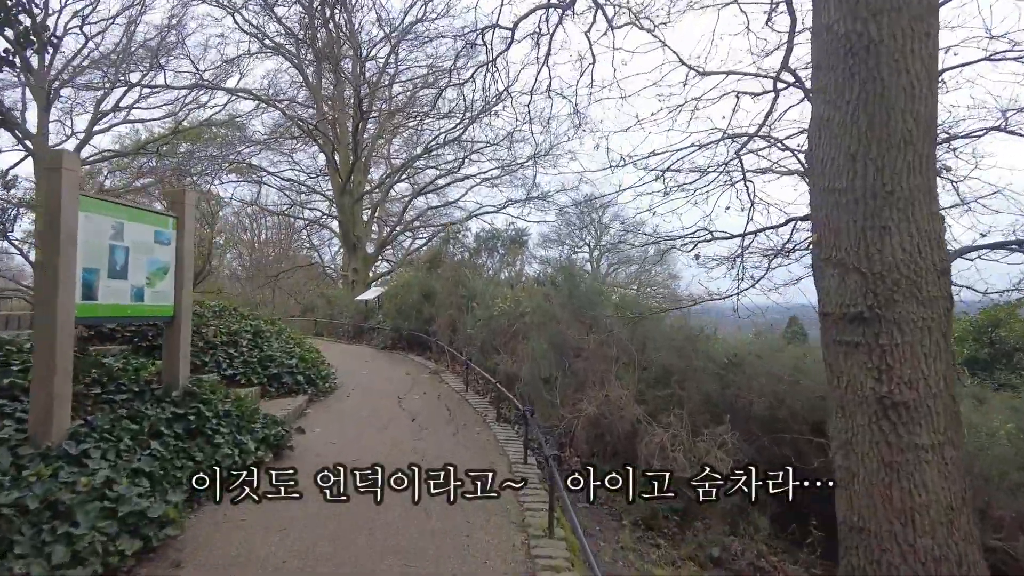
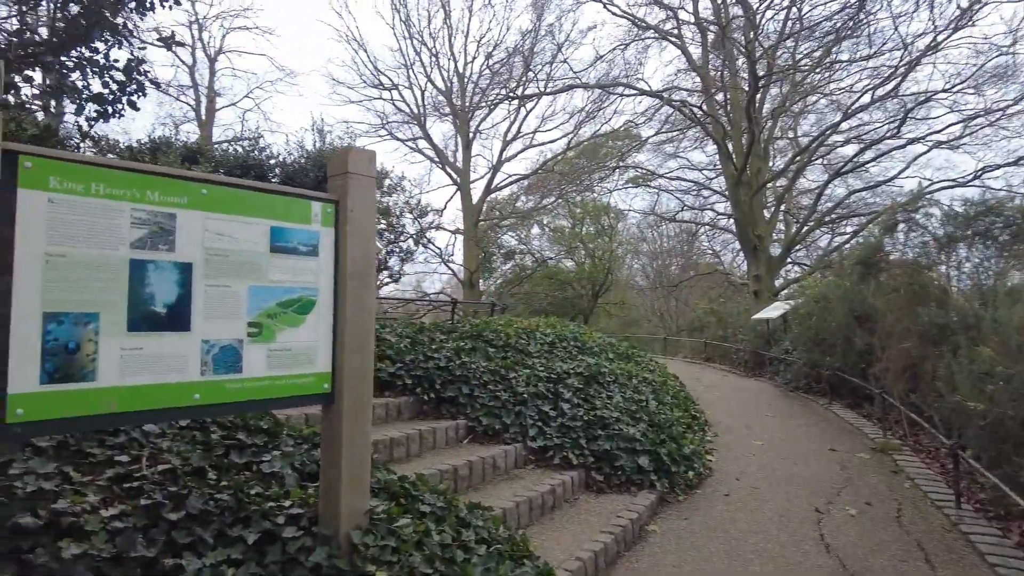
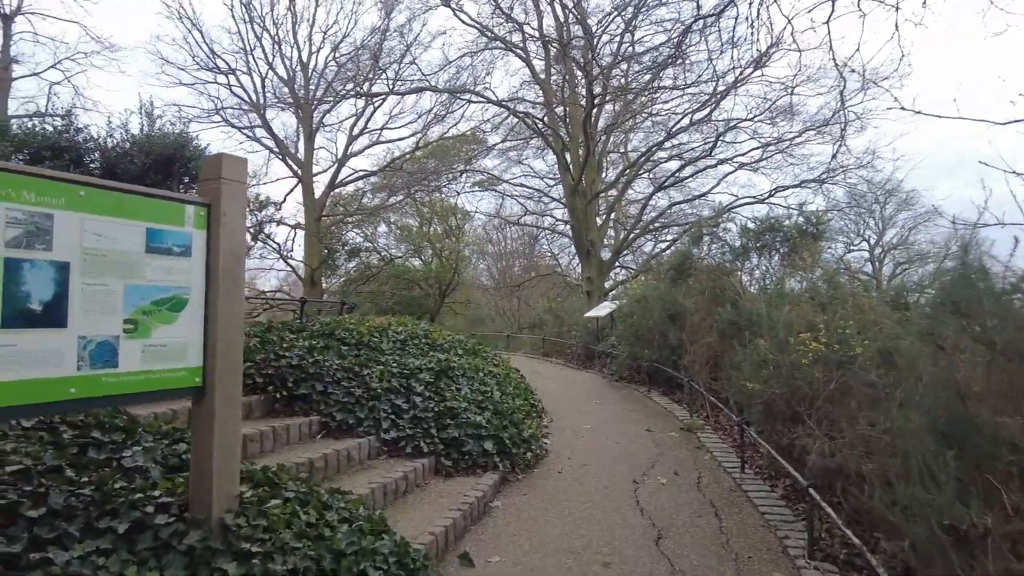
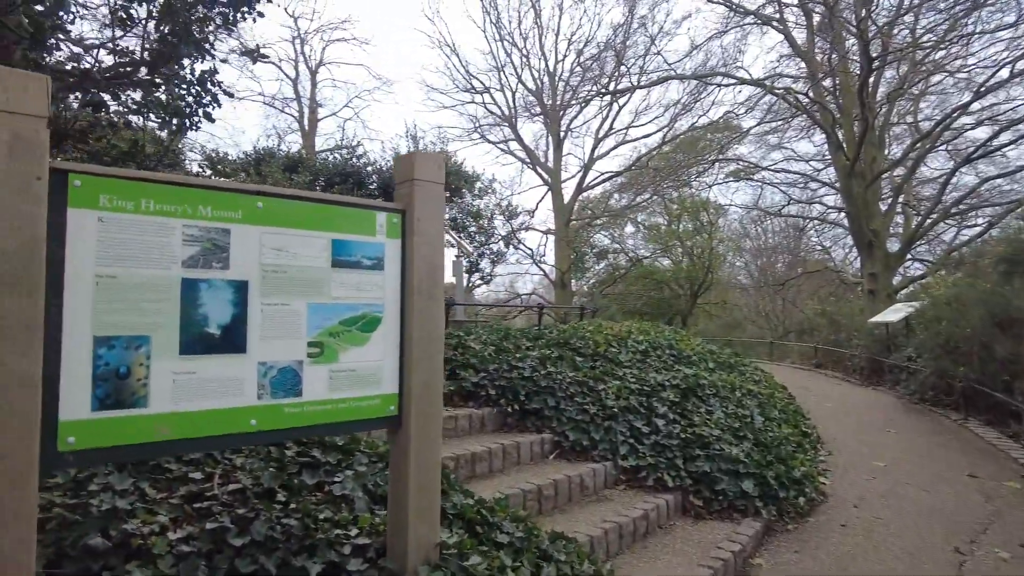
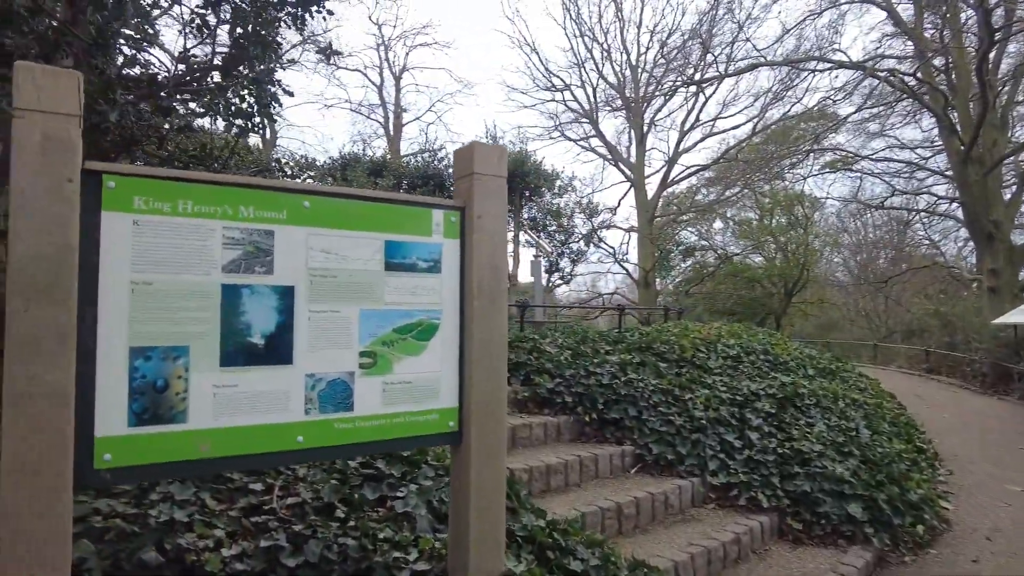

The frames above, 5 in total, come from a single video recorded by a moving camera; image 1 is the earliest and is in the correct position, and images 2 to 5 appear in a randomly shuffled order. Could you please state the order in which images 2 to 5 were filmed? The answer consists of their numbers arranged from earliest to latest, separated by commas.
3, 2, 4, 5
